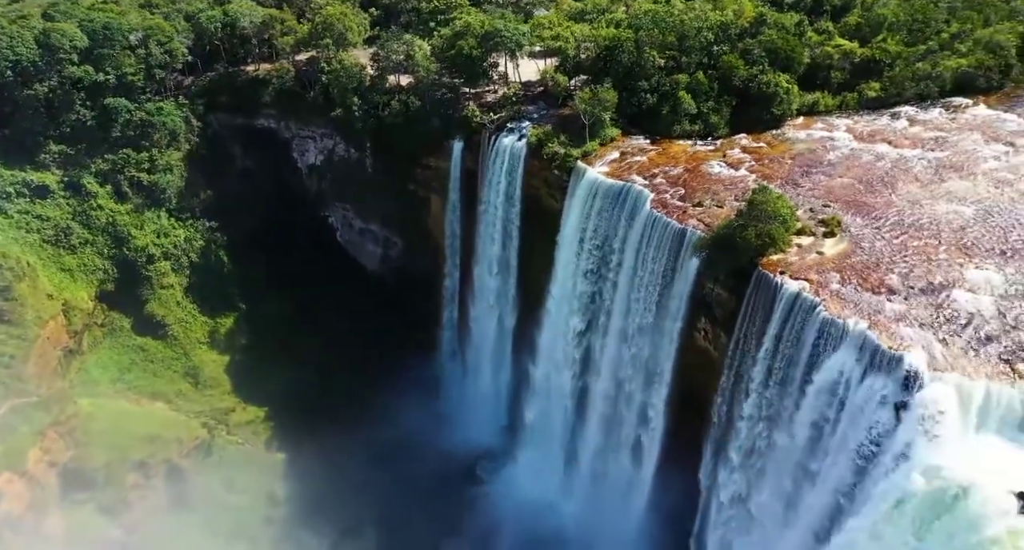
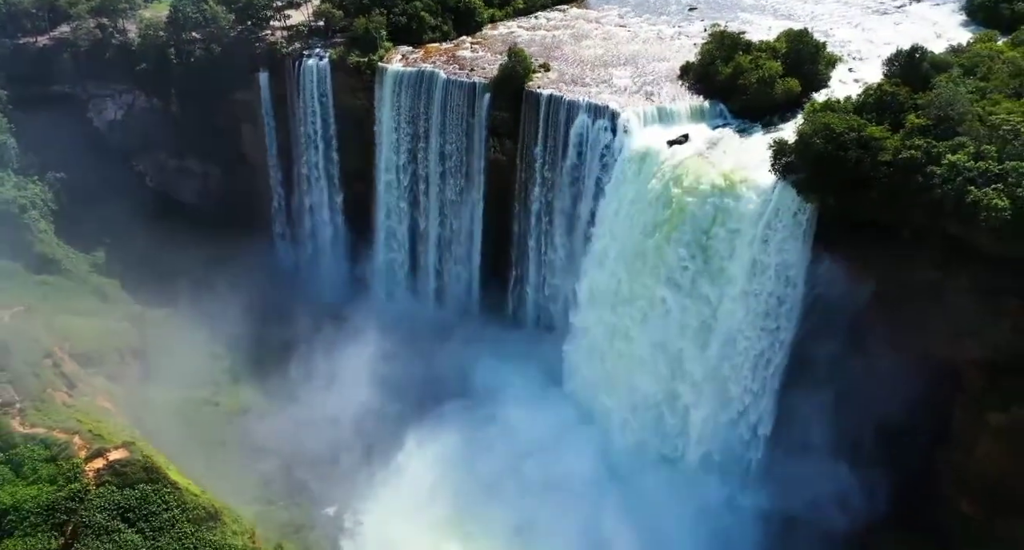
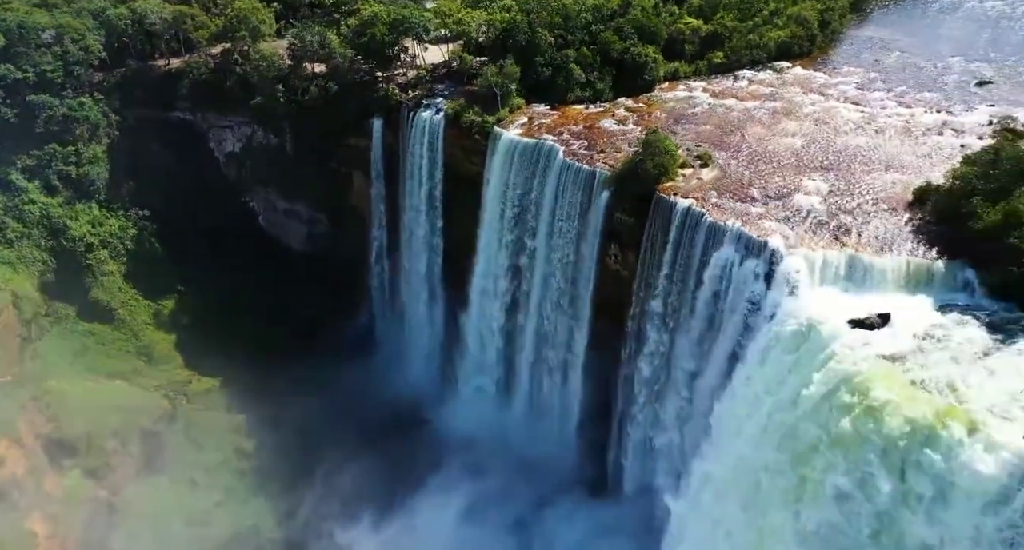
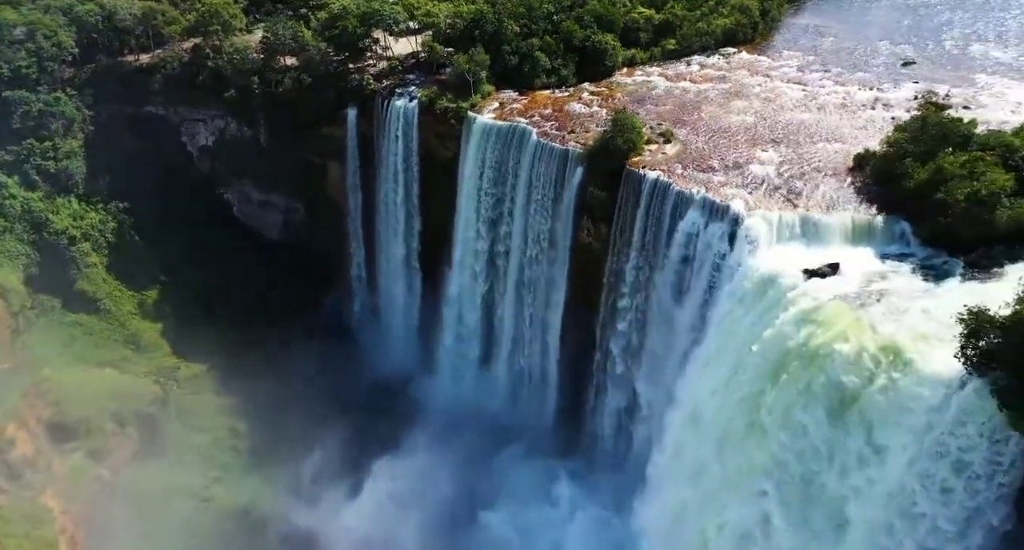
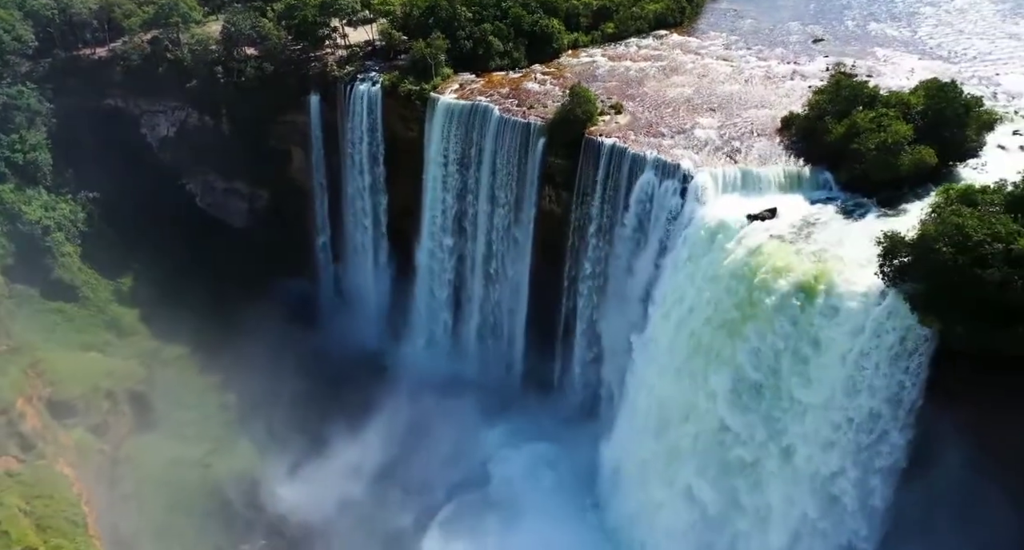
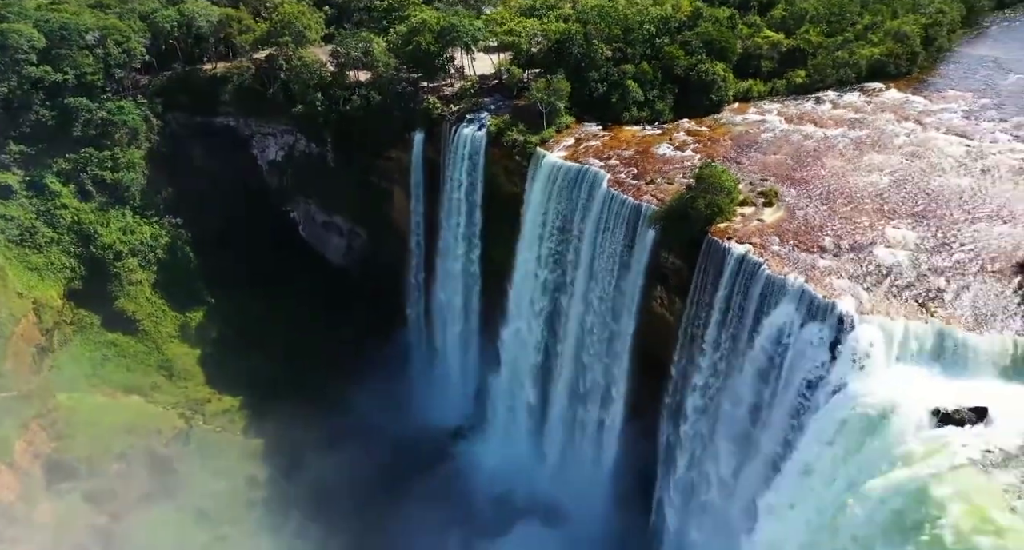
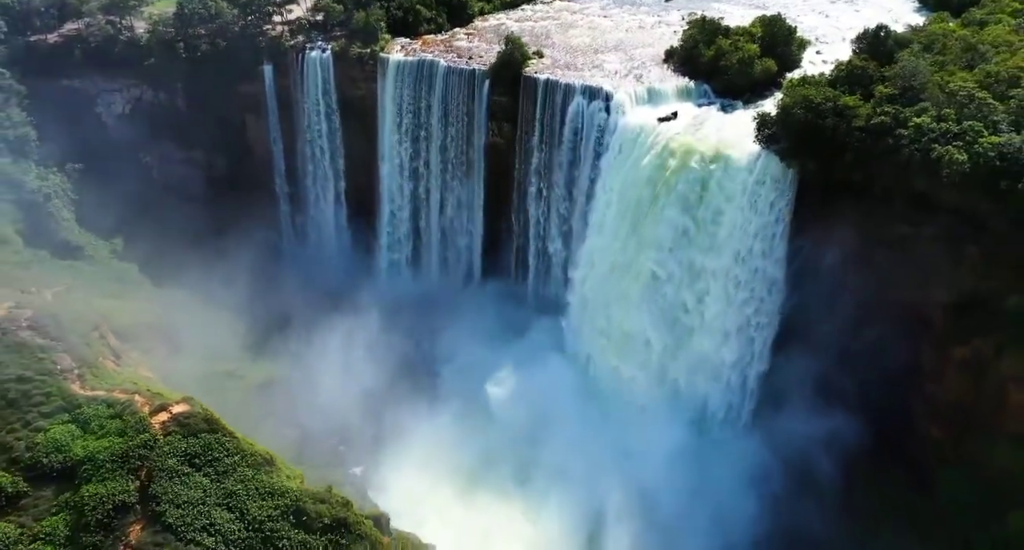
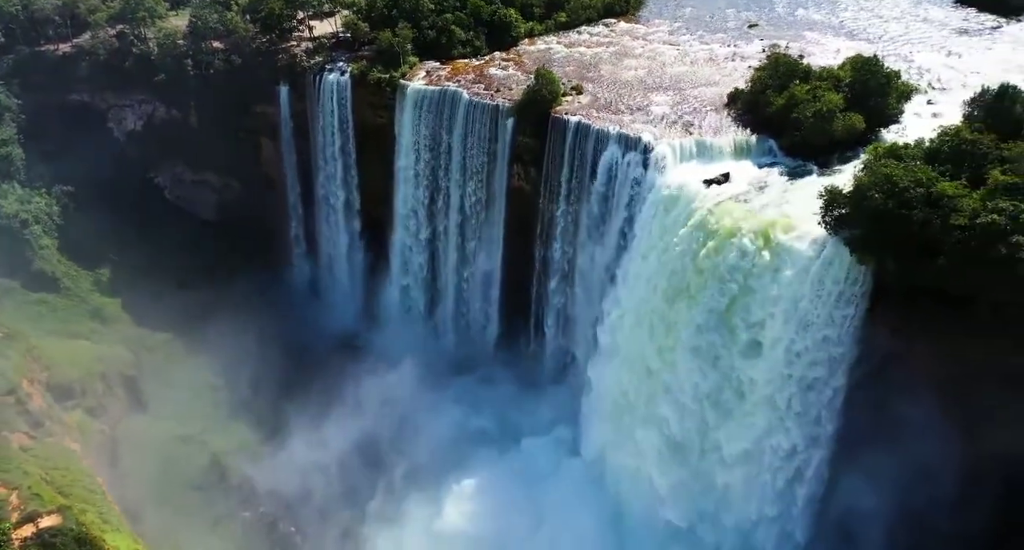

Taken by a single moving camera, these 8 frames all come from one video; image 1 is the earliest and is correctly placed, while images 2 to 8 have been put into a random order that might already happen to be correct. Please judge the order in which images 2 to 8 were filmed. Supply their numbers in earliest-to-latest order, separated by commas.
6, 3, 4, 5, 8, 2, 7
